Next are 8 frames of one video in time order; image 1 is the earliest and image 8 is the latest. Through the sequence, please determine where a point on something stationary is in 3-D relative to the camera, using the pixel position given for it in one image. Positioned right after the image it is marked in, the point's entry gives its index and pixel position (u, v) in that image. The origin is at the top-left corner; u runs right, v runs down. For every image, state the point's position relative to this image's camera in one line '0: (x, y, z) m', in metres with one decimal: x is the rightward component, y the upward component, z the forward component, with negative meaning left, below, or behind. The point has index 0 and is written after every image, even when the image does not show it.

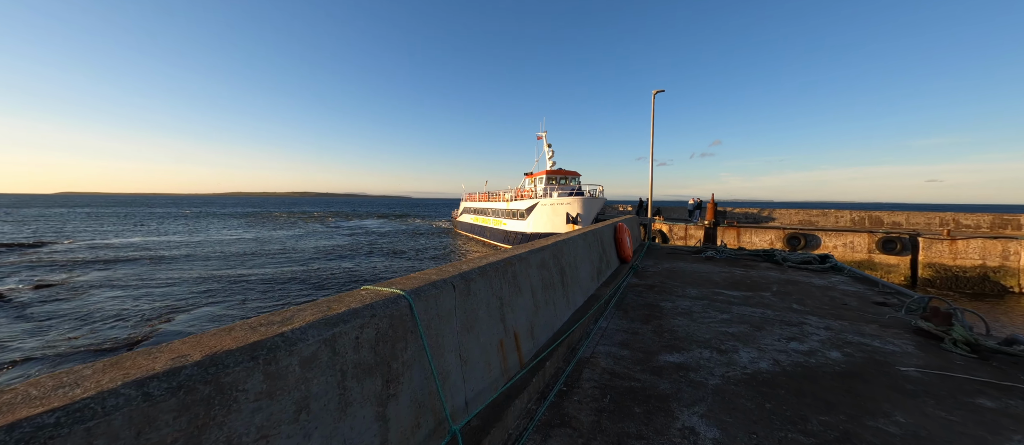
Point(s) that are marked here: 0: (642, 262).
0: (+3.4, -1.1, +8.0) m
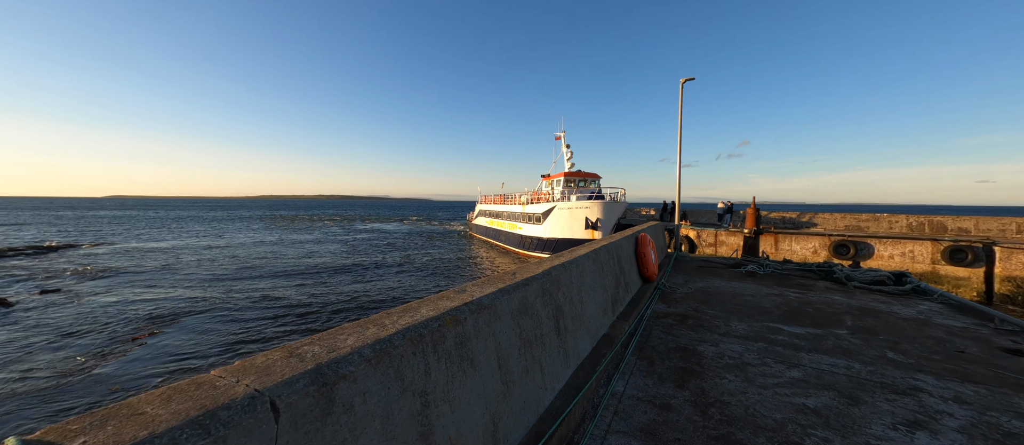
0: (+3.4, -1.3, +6.6) m
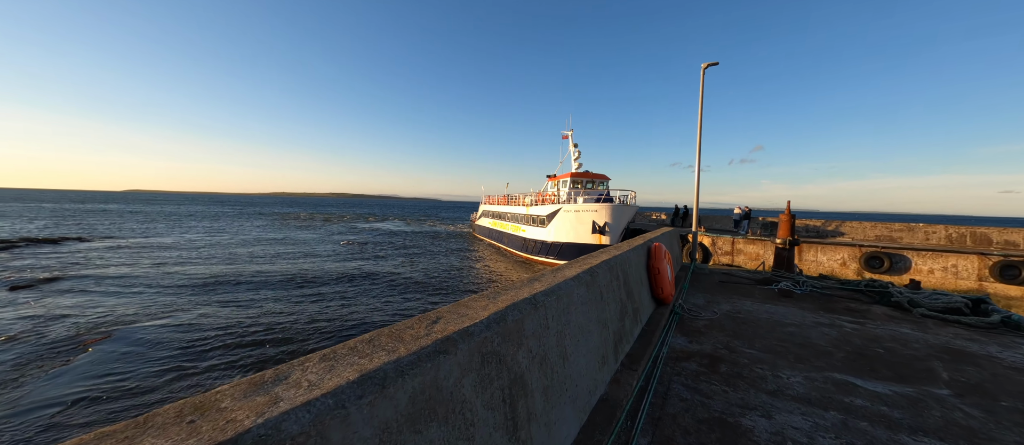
0: (+3.1, -1.4, +5.4) m
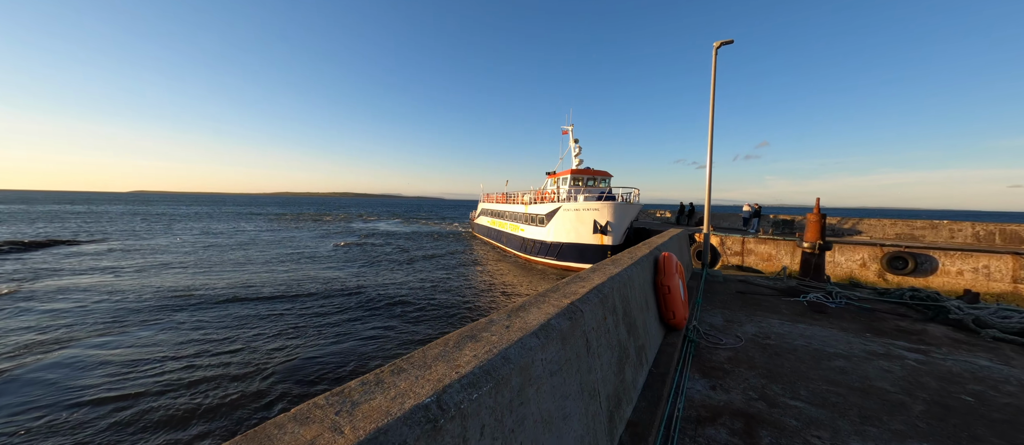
0: (+2.8, -1.5, +4.4) m
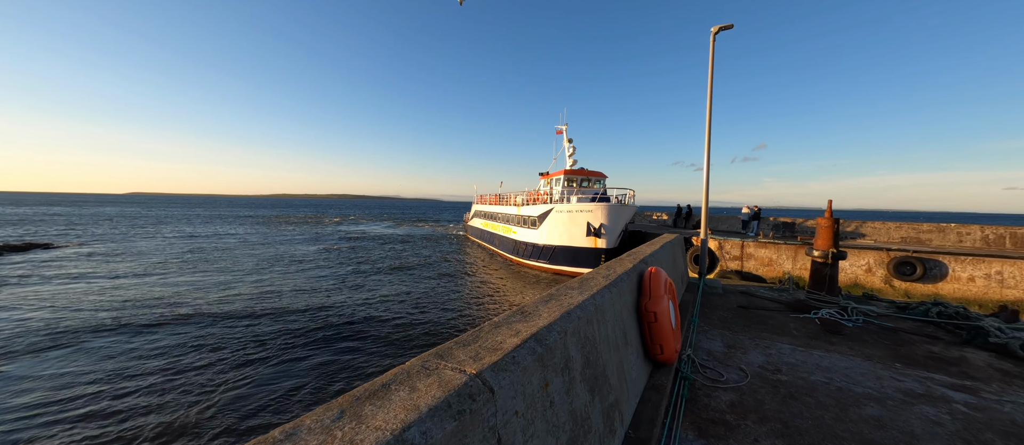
0: (+2.3, -1.5, +3.7) m
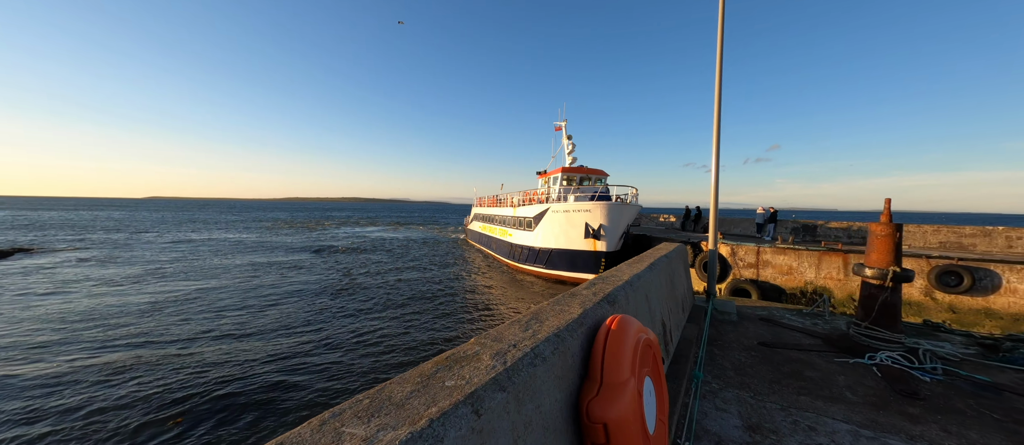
0: (+1.5, -1.6, +2.3) m
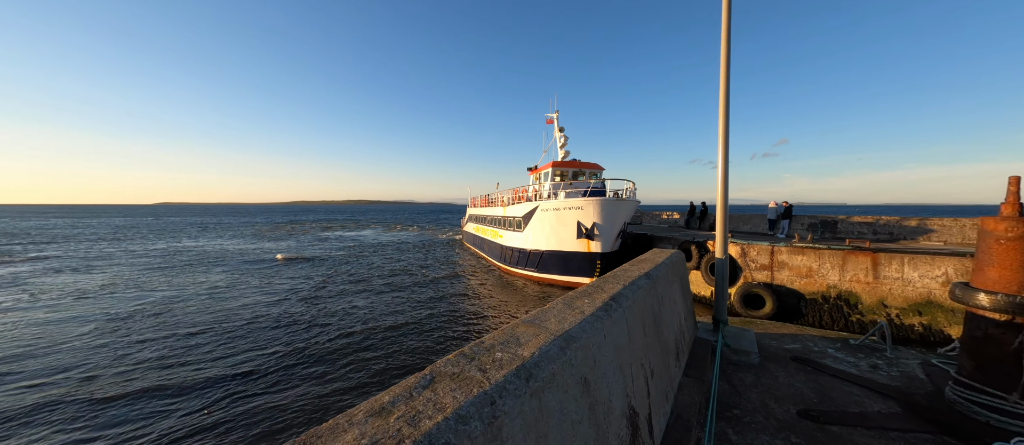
0: (+0.5, -1.7, +0.8) m
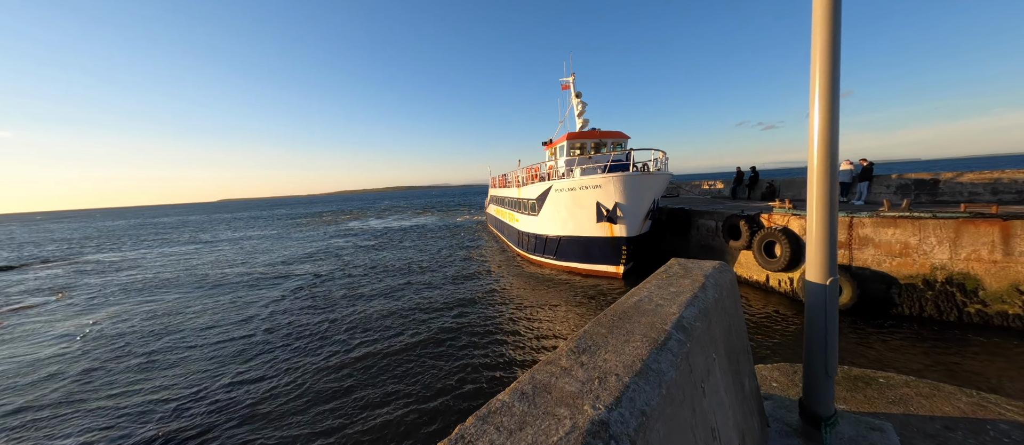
0: (-0.5, -1.9, -0.9) m
